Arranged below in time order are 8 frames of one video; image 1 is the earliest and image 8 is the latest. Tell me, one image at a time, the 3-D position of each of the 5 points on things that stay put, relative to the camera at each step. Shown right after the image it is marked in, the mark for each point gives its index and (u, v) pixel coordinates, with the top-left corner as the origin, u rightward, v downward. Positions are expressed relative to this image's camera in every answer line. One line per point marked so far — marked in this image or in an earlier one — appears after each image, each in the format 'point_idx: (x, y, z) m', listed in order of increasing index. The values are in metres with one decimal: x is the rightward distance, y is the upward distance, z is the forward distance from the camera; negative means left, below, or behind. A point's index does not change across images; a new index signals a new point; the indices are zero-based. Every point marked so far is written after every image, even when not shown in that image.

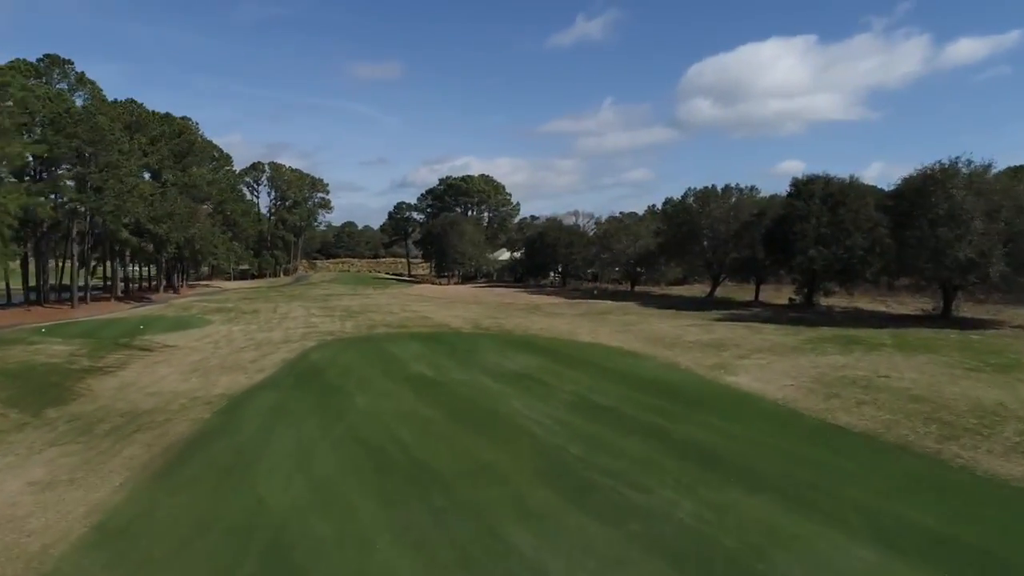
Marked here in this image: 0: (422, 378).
0: (-2.5, -2.5, +19.4) m
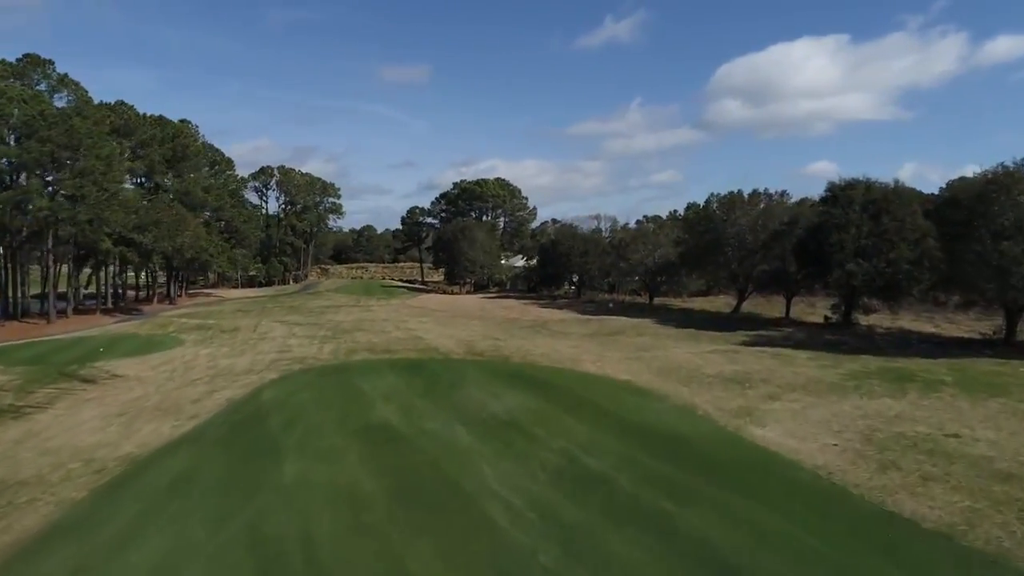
0: (-2.9, -3.2, +16.1) m
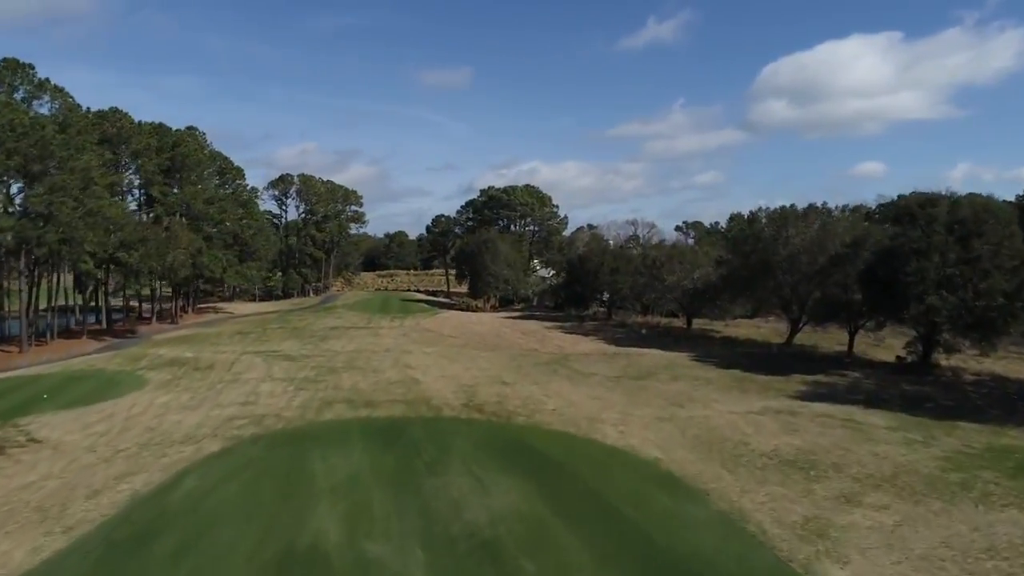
0: (-3.3, -4.4, +11.8) m
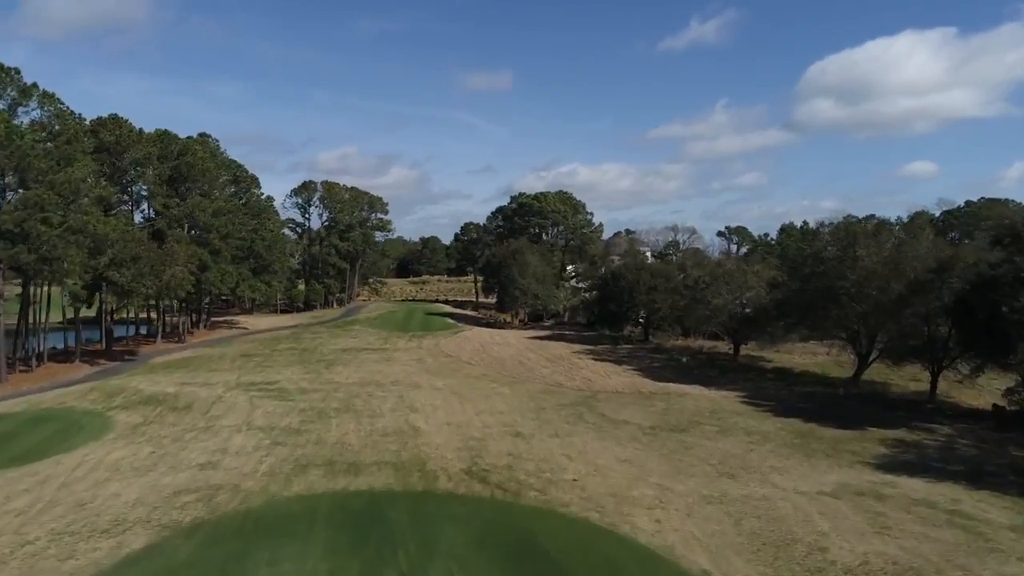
0: (-3.6, -5.5, +7.9) m
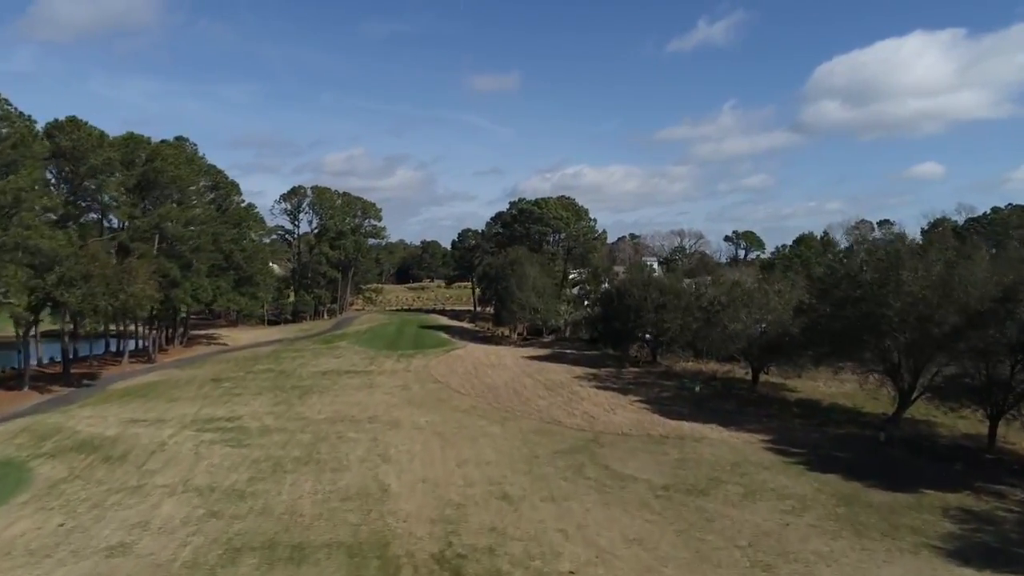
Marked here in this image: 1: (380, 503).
0: (-4.1, -6.4, +4.3) m
1: (-3.4, -5.5, +18.3) m
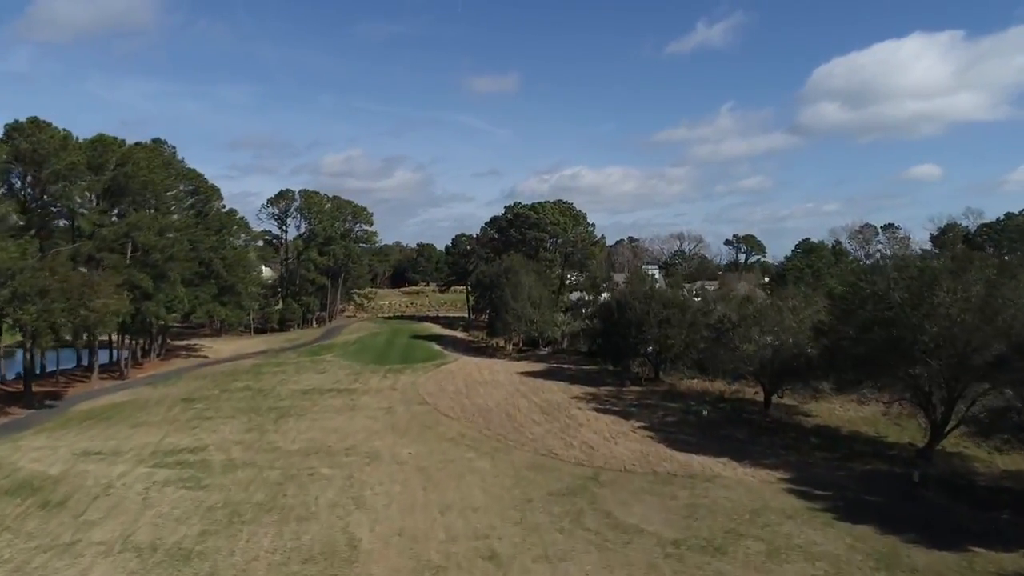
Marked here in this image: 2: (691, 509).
0: (-4.3, -7.0, +1.9) m
1: (-3.6, -6.1, +15.8) m
2: (+4.9, -5.9, +19.2) m
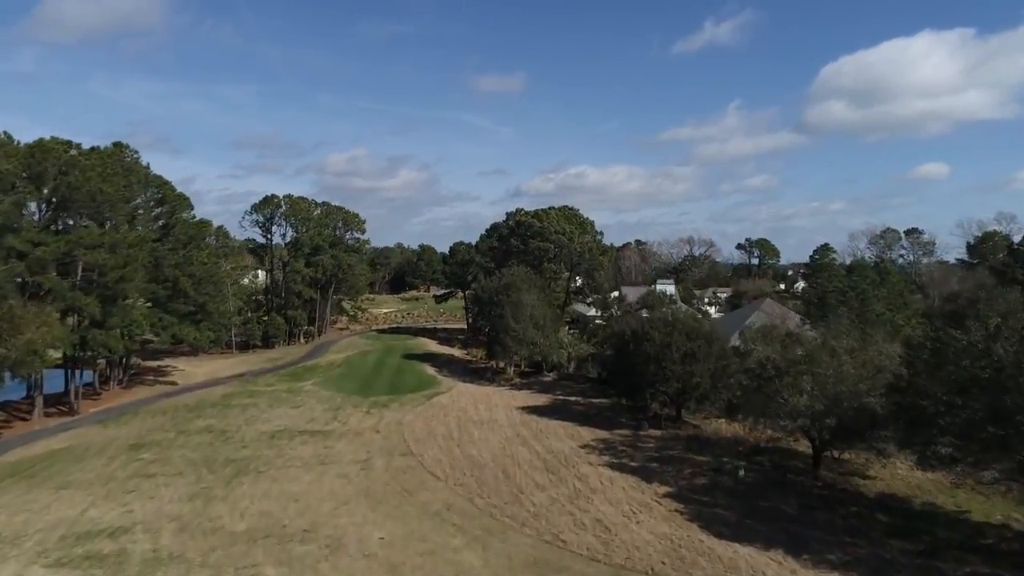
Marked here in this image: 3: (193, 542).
0: (-4.5, -8.3, -3.0) m
1: (-3.8, -7.4, +10.9) m
2: (+4.7, -7.2, +14.2) m
3: (-8.9, -7.1, +20.0) m
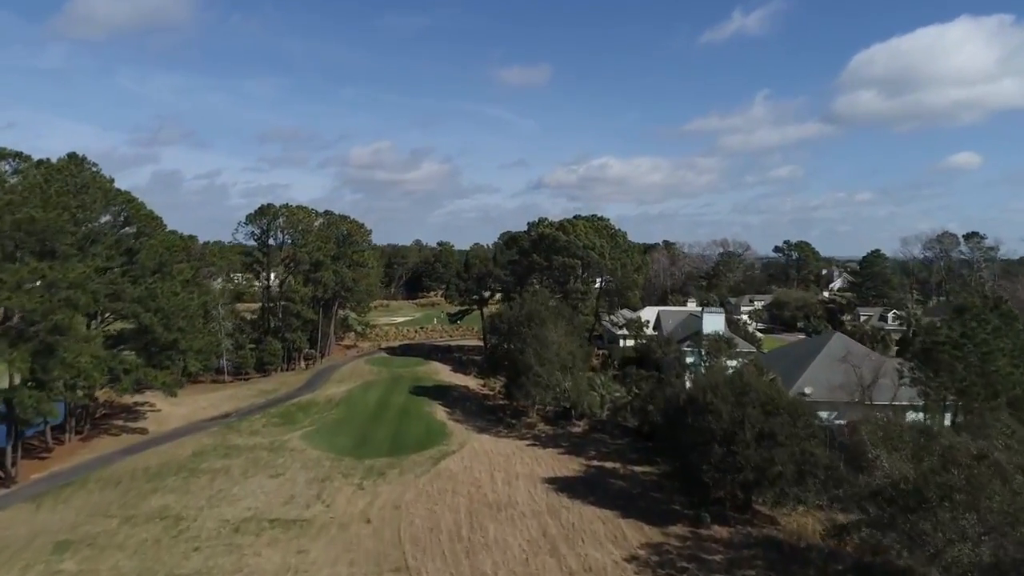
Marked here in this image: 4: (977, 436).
0: (-4.7, -10.6, -9.6) m
1: (-3.5, -9.6, +4.3) m
2: (+5.1, -9.4, +7.3) m
3: (-8.4, -9.2, +13.5) m
4: (+12.4, -3.5, +19.3) m
